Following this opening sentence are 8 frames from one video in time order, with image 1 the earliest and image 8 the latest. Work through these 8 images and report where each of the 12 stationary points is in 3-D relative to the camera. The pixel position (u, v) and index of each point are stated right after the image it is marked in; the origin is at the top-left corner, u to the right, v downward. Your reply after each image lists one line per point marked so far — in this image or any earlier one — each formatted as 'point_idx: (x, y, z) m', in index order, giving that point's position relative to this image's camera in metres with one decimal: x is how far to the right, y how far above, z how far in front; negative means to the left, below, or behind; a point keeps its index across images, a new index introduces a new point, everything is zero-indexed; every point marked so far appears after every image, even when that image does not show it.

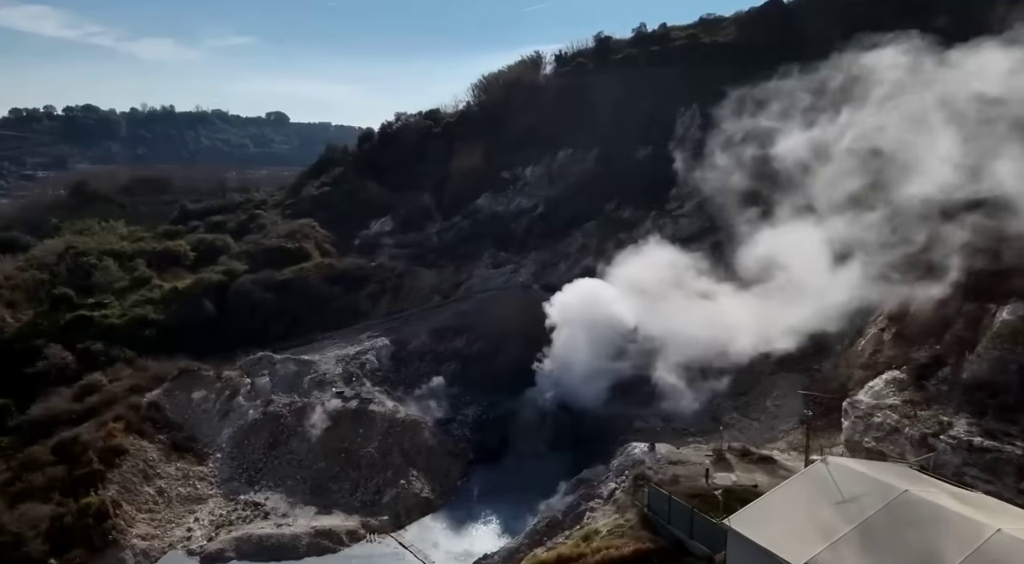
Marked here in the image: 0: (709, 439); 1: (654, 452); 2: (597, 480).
0: (+6.0, -4.7, +19.8) m
1: (+3.9, -4.6, +17.8) m
2: (+2.3, -5.4, +17.8) m
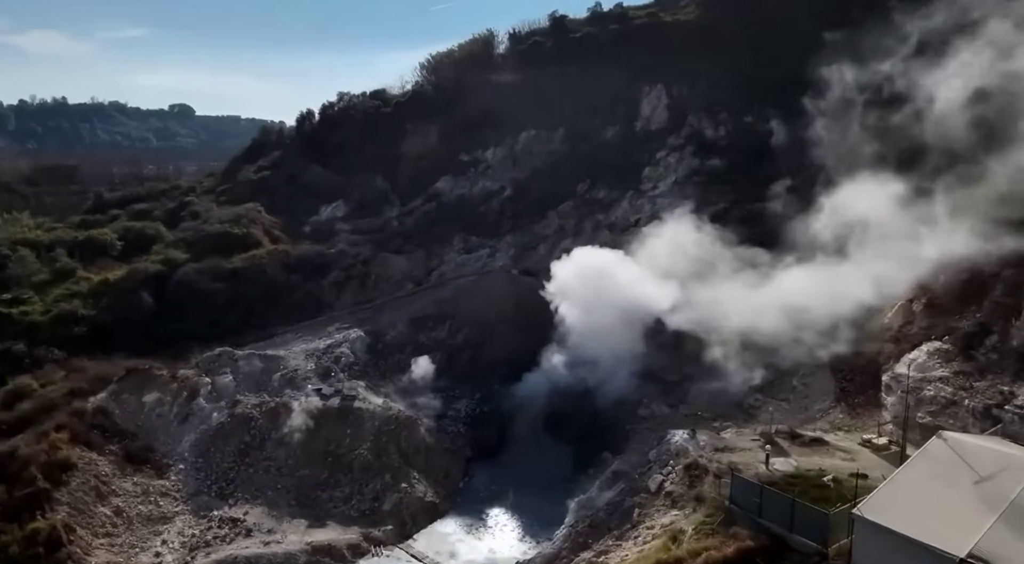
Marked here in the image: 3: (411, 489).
0: (+6.5, -4.0, +18.6) m
1: (+4.6, -3.9, +16.3) m
2: (+3.1, -4.7, +16.2) m
3: (-2.9, -6.1, +19.1) m
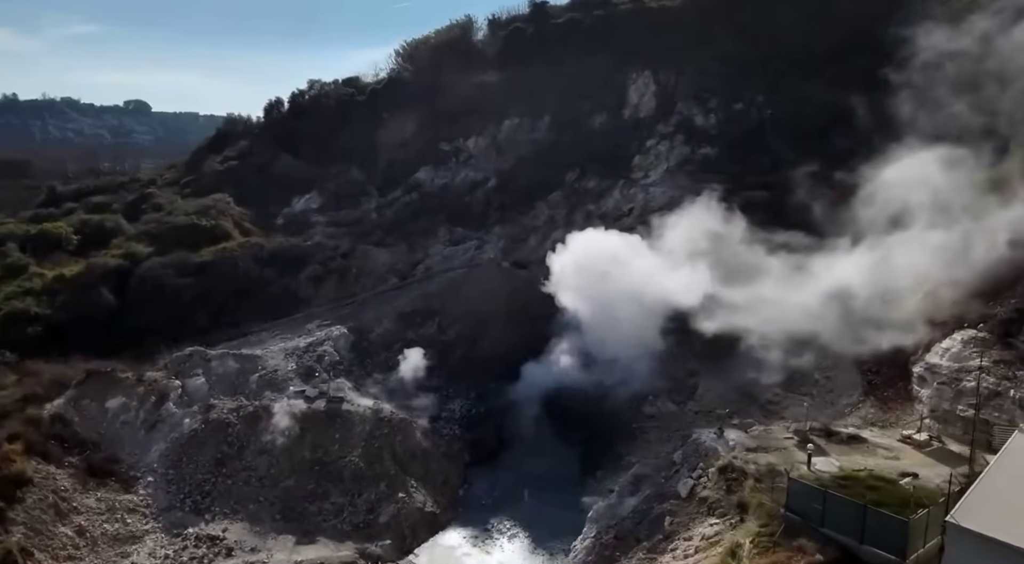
0: (+6.6, -3.7, +17.5) m
1: (+4.9, -3.6, +15.1) m
2: (+3.4, -4.4, +14.9) m
3: (-2.8, -5.8, +17.5) m
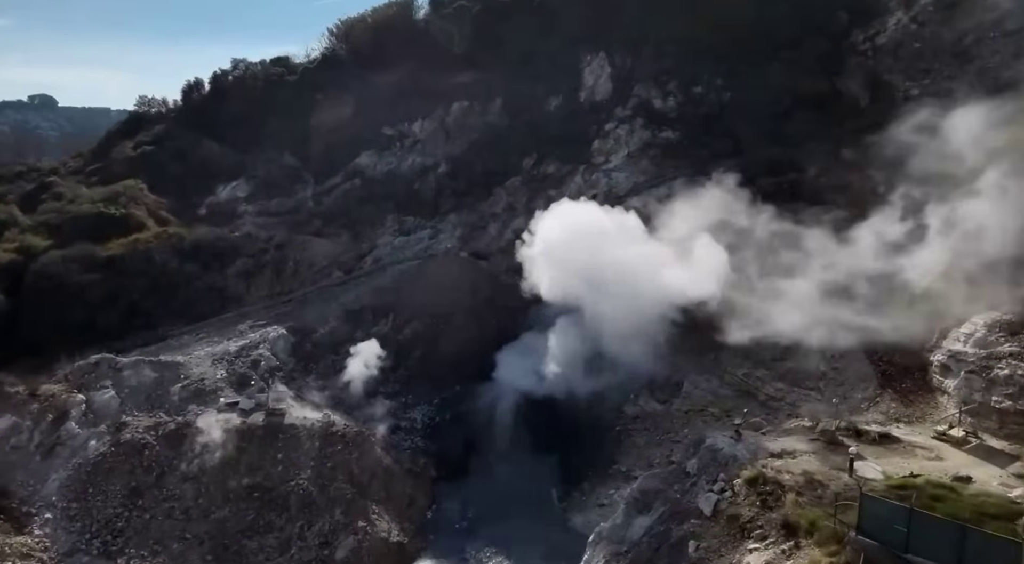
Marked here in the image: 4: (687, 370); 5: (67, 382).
0: (+6.1, -3.2, +15.7) m
1: (+4.6, -3.3, +13.2) m
2: (+3.2, -4.1, +12.8) m
3: (-3.2, -5.6, +14.8) m
4: (+5.0, -2.5, +19.0) m
5: (-13.1, -3.0, +19.2) m
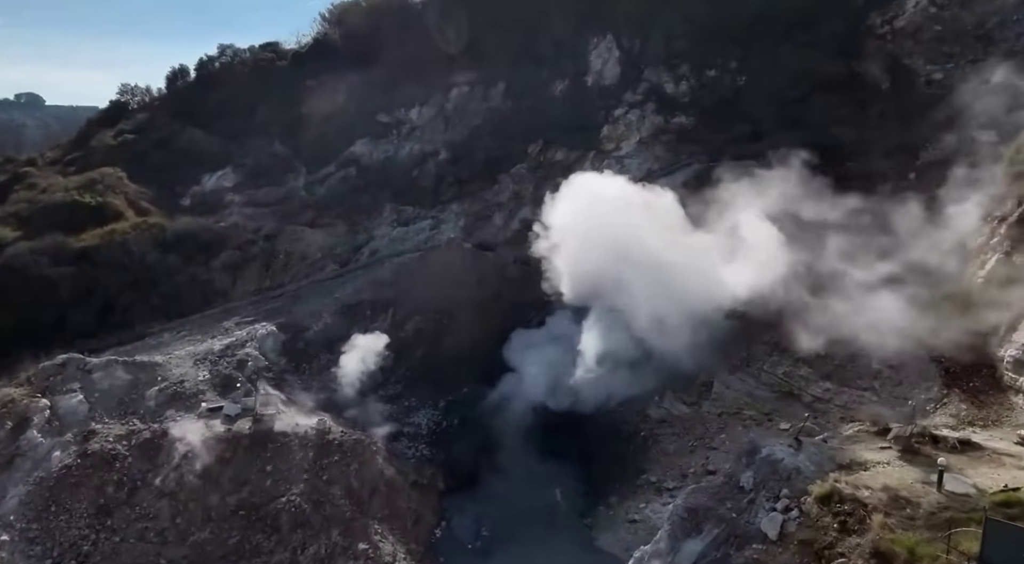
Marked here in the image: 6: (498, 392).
0: (+6.5, -3.0, +14.0) m
1: (+5.1, -3.0, +11.4) m
2: (+3.6, -3.8, +11.0) m
3: (-2.8, -5.3, +13.0) m
4: (+5.4, -2.3, +17.2) m
5: (-12.7, -2.7, +17.3) m
6: (-0.4, -3.1, +18.9) m
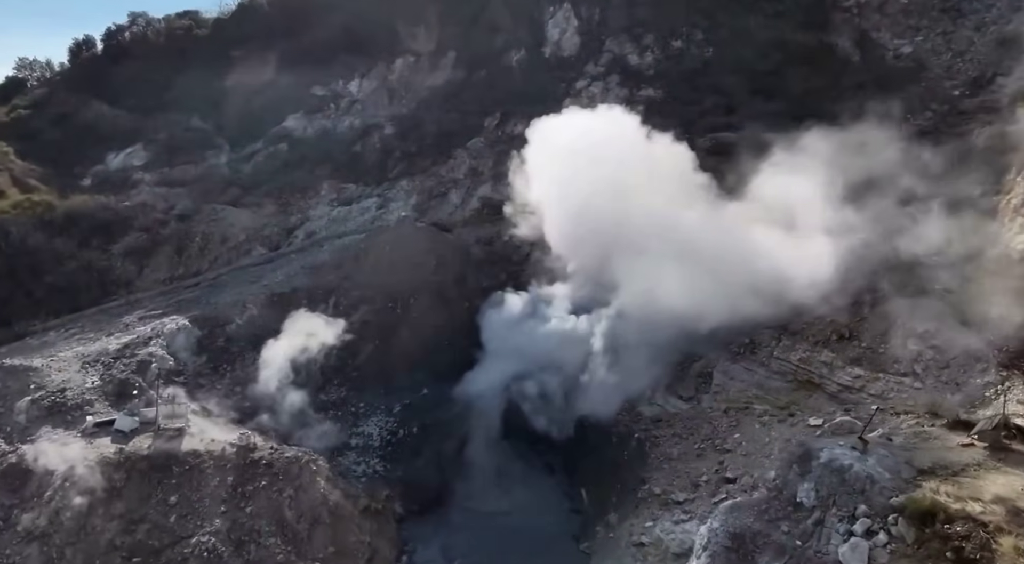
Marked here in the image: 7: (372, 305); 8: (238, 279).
0: (+6.2, -2.4, +11.7) m
1: (+4.9, -2.4, +9.0) m
2: (+3.5, -3.3, +8.5) m
3: (-3.0, -4.8, +9.8) m
4: (+4.7, -1.7, +14.8) m
5: (-13.3, -2.4, +13.2) m
6: (-1.2, -2.6, +16.0) m
7: (-3.7, -0.6, +17.2) m
8: (-7.8, +0.1, +18.5) m
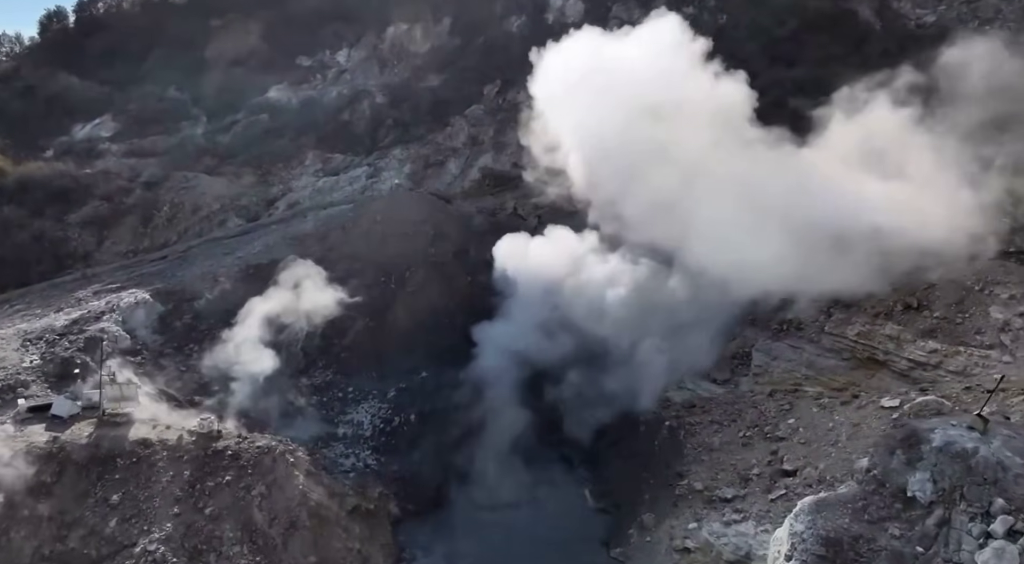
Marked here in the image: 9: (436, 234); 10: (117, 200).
0: (+6.5, -1.7, +9.8) m
1: (+5.2, -1.7, +7.1) m
2: (+3.9, -2.6, +6.6) m
3: (-2.7, -4.2, +7.8) m
4: (+4.9, -1.0, +12.9) m
5: (-13.1, -1.7, +11.1) m
6: (-1.0, -1.9, +14.0) m
7: (-3.6, +0.1, +15.2) m
8: (-7.6, +0.8, +16.4) m
9: (-2.0, +1.2, +16.5) m
10: (-10.9, +2.2, +18.1) m
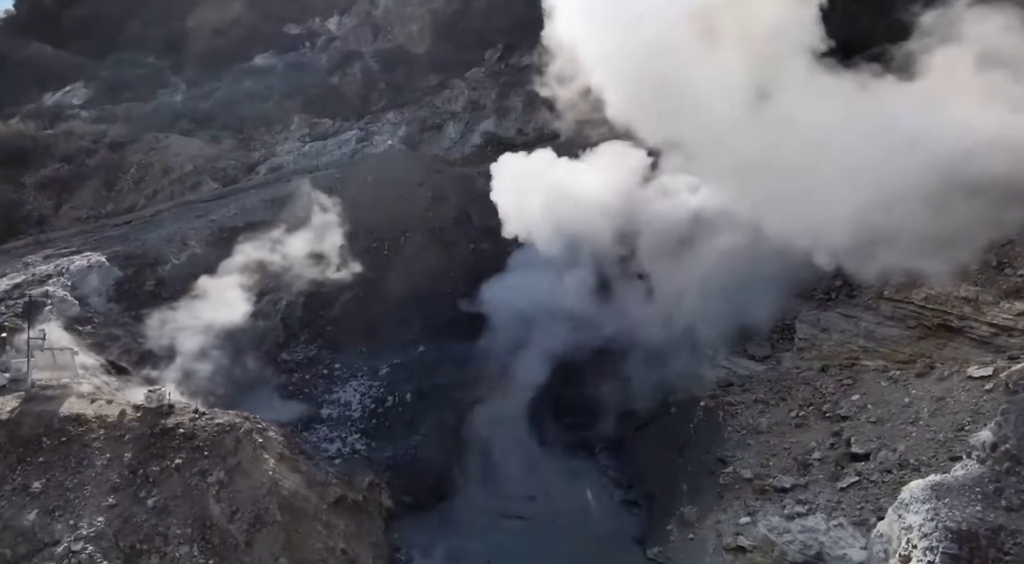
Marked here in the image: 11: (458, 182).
0: (+6.7, -1.0, +8.1) m
1: (+5.5, -1.0, +5.4) m
2: (+4.1, -1.9, +4.9) m
3: (-2.4, -3.4, +6.1) m
4: (+5.1, -0.3, +11.3) m
5: (-12.9, -1.0, +9.2) m
6: (-0.8, -1.2, +12.3) m
7: (-3.4, +0.8, +13.5) m
8: (-7.4, +1.5, +14.6) m
9: (-1.8, +1.9, +14.8) m
10: (-10.8, +3.0, +16.3) m
11: (-1.3, +2.4, +15.3) m
